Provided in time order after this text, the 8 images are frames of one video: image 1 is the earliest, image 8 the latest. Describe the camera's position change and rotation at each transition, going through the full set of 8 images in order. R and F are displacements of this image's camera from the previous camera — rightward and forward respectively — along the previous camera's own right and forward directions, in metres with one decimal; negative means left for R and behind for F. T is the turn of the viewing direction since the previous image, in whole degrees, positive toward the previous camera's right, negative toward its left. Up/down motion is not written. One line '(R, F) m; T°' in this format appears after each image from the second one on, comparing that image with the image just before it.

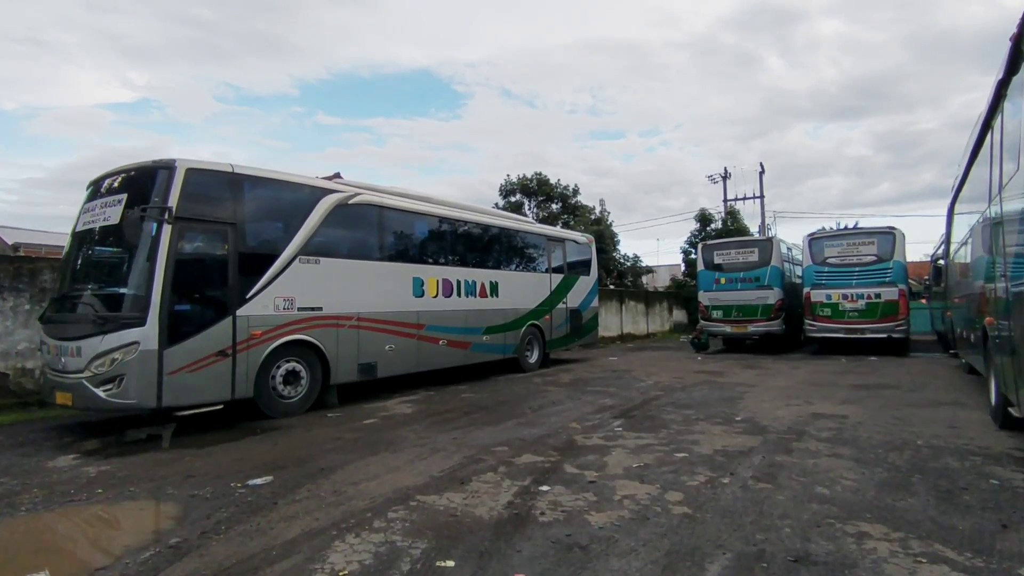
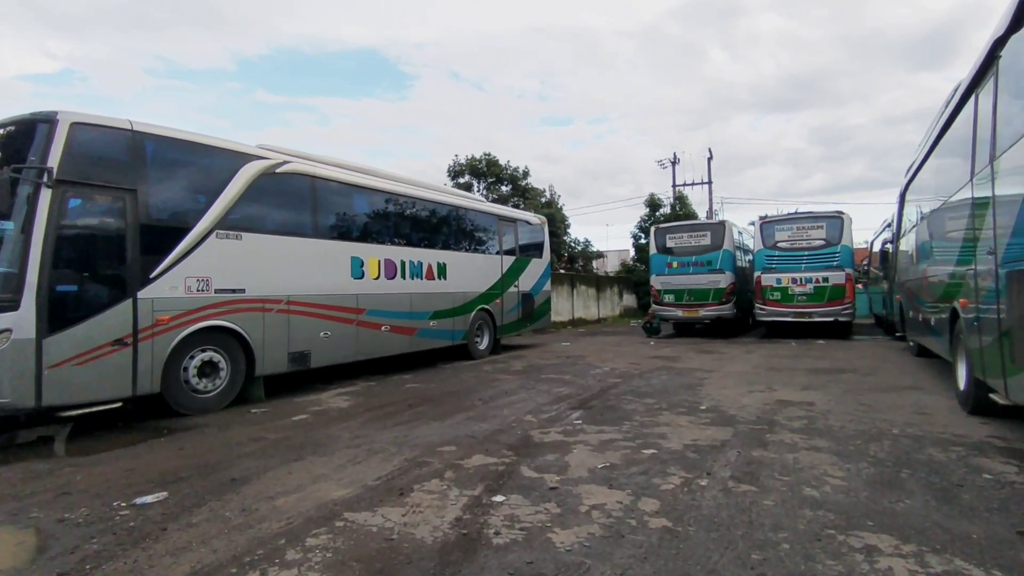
(0.0, +0.8) m; +5°
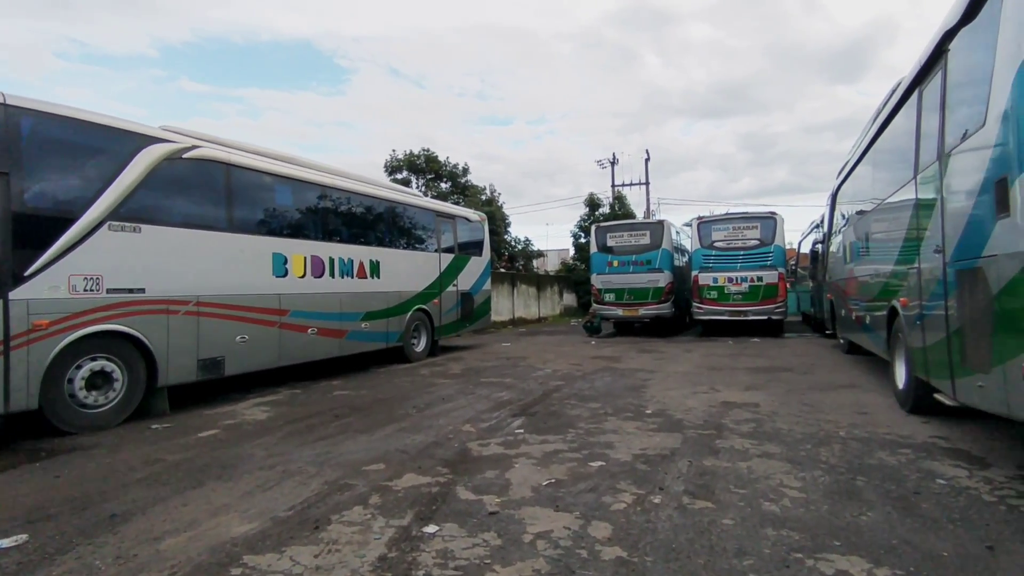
(0.0, +0.5) m; +6°
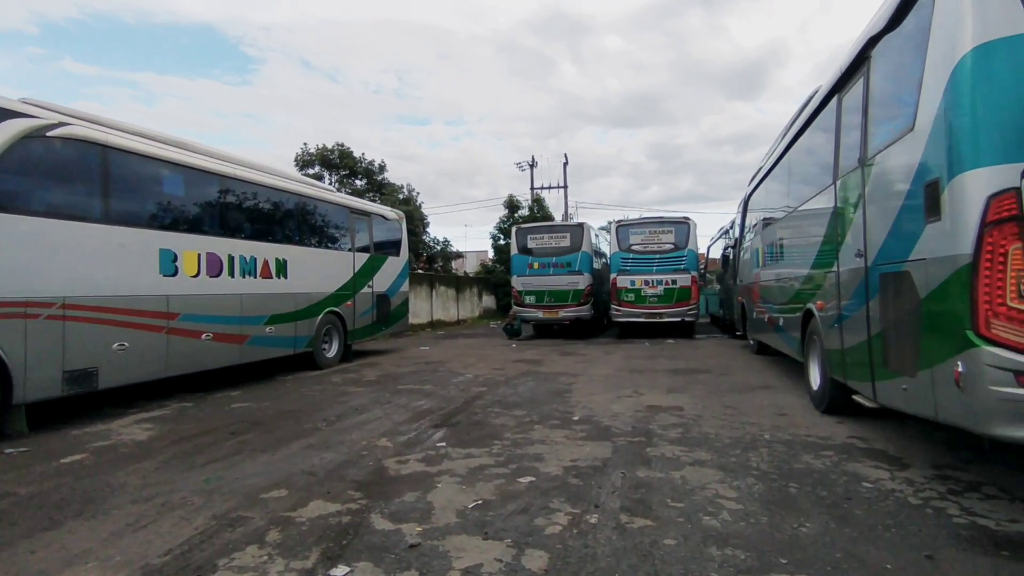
(0.0, +0.4) m; +8°
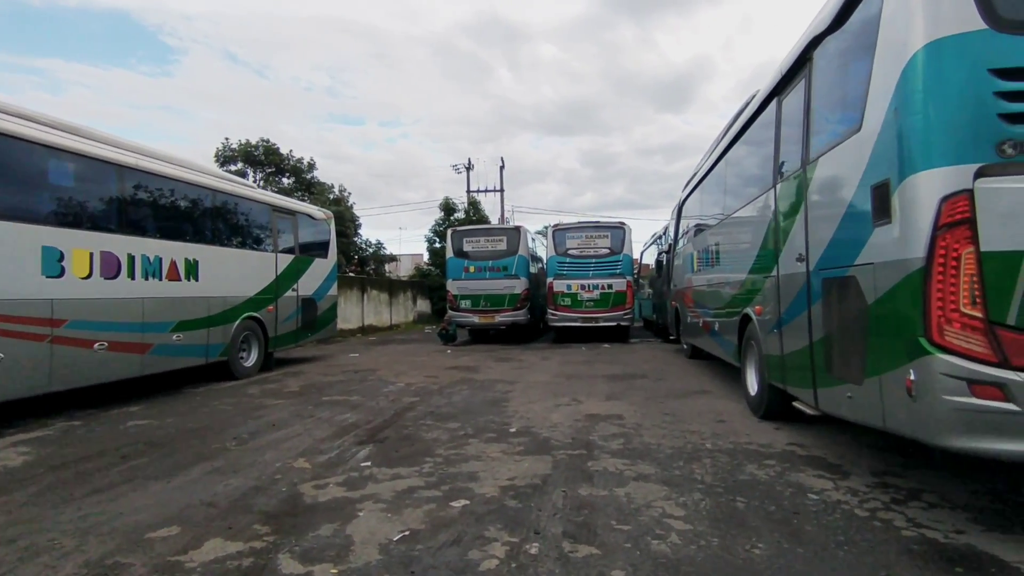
(0.0, +0.4) m; +6°
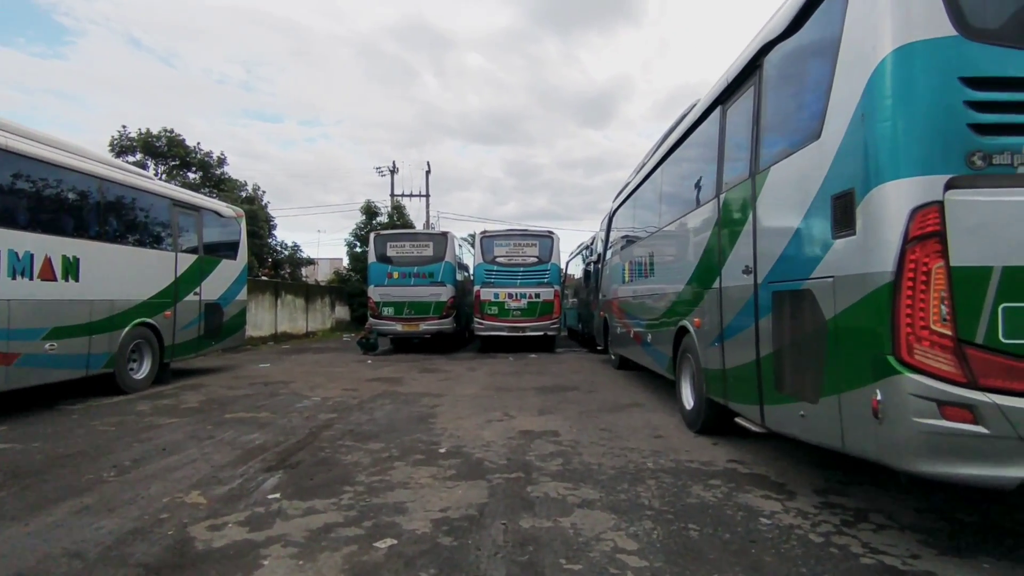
(-0.1, +0.5) m; +8°
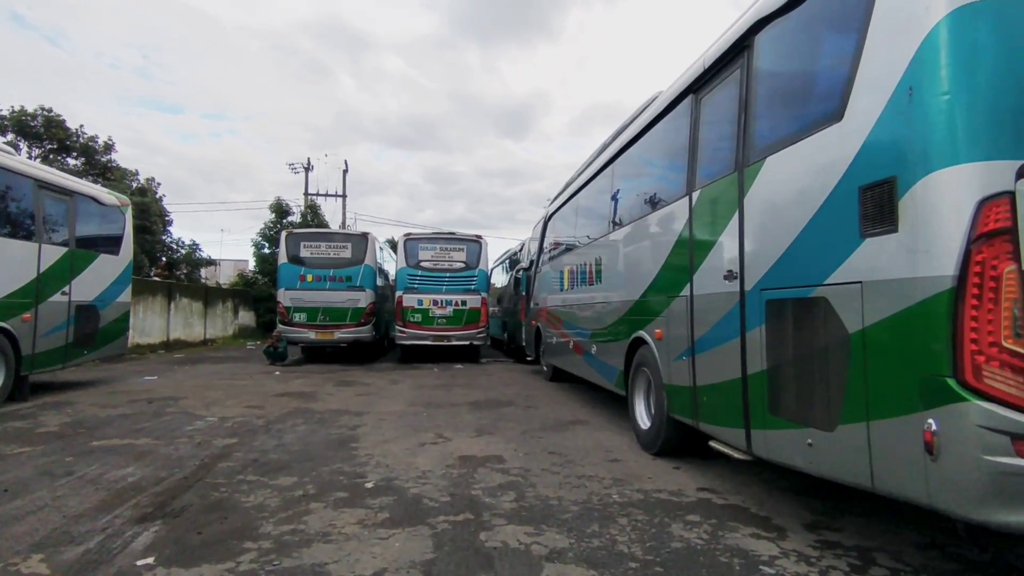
(-0.3, +0.9) m; +8°
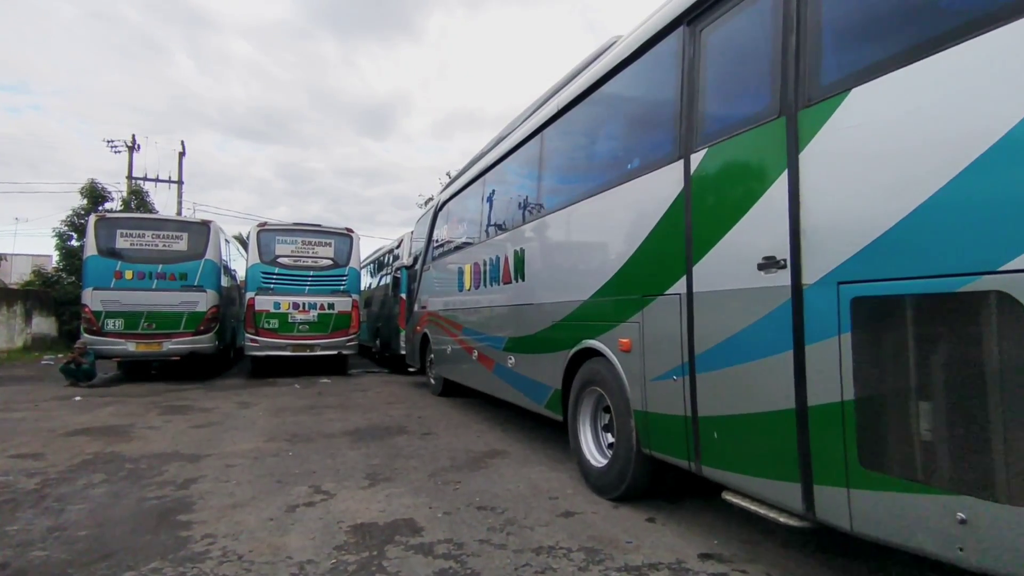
(-0.4, +1.8) m; +14°
